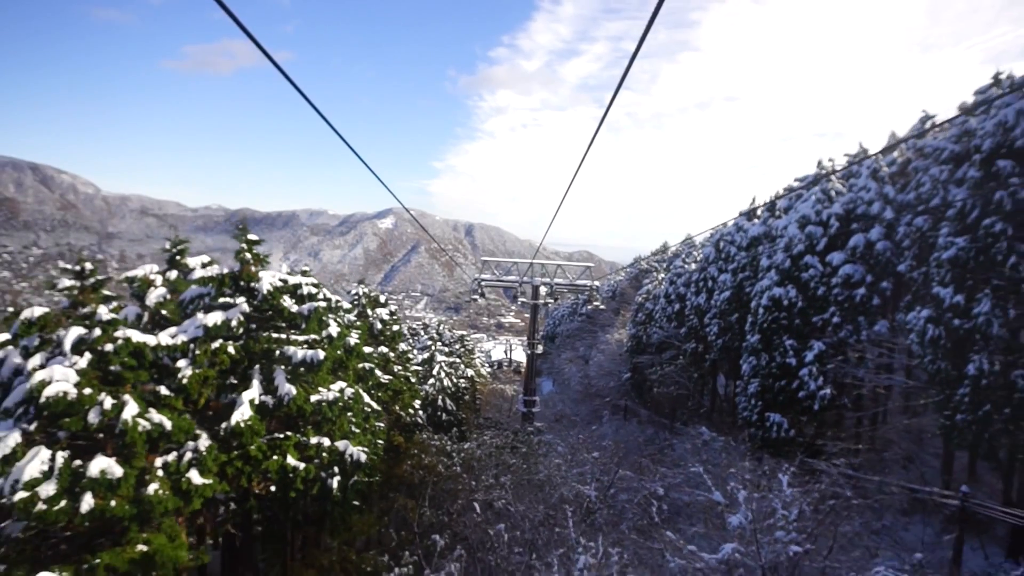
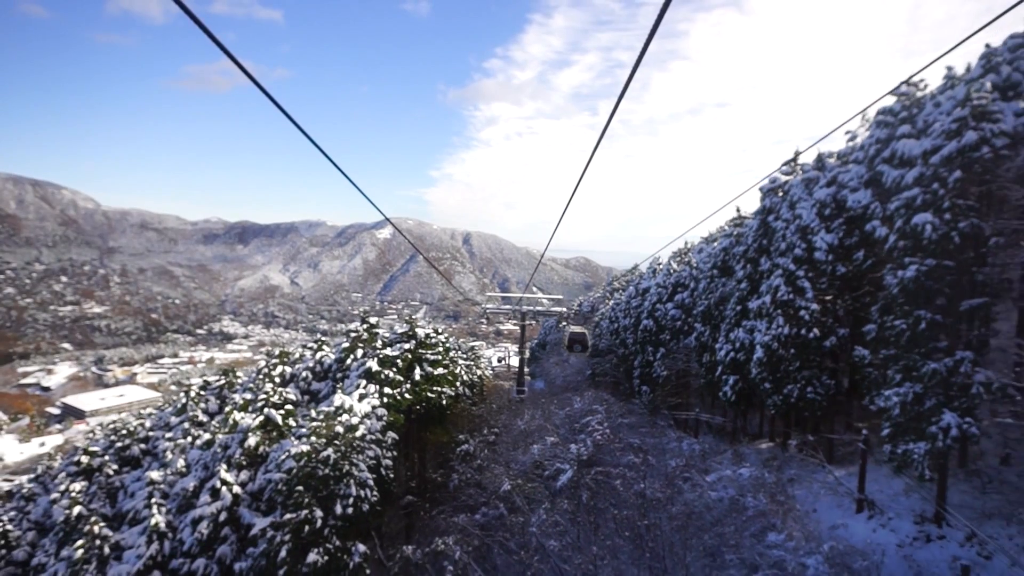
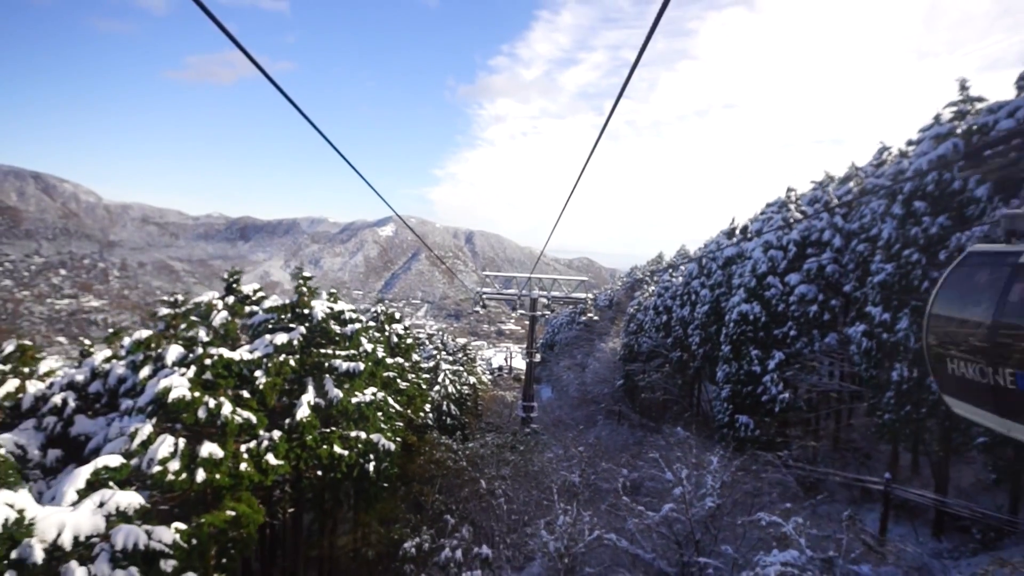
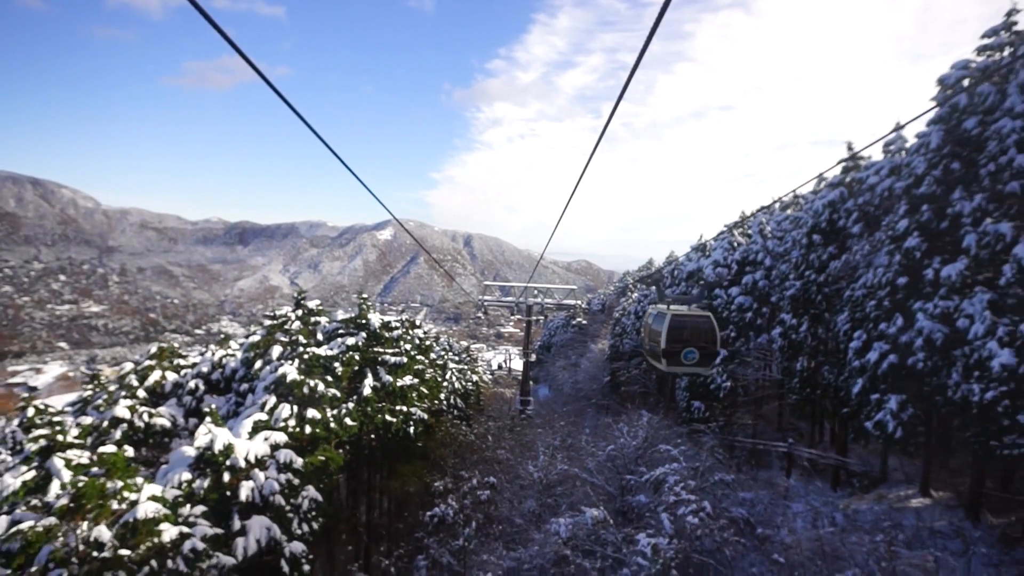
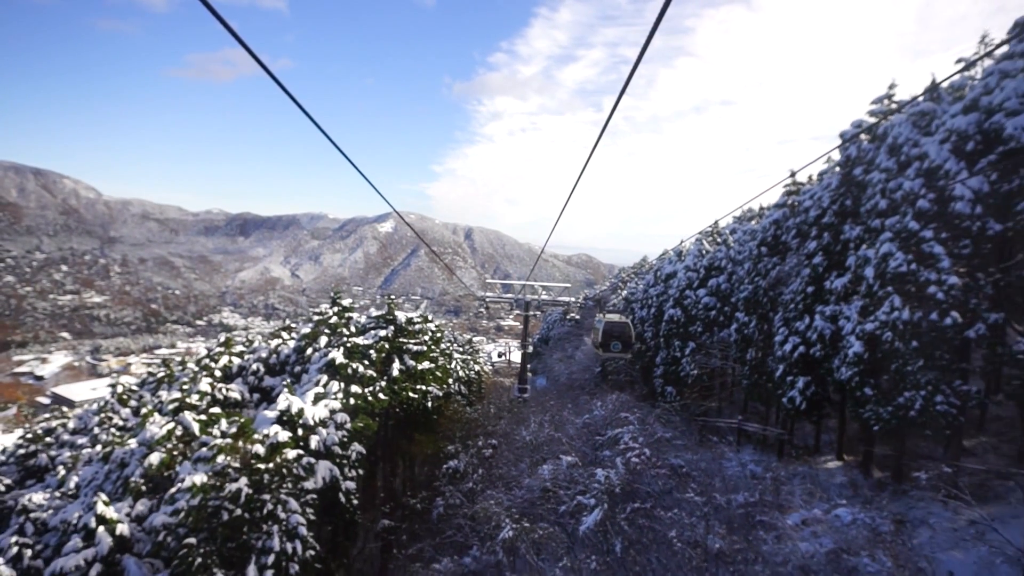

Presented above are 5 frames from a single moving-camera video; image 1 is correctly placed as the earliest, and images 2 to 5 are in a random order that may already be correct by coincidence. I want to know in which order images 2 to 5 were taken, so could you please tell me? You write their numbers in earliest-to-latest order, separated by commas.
3, 4, 5, 2
